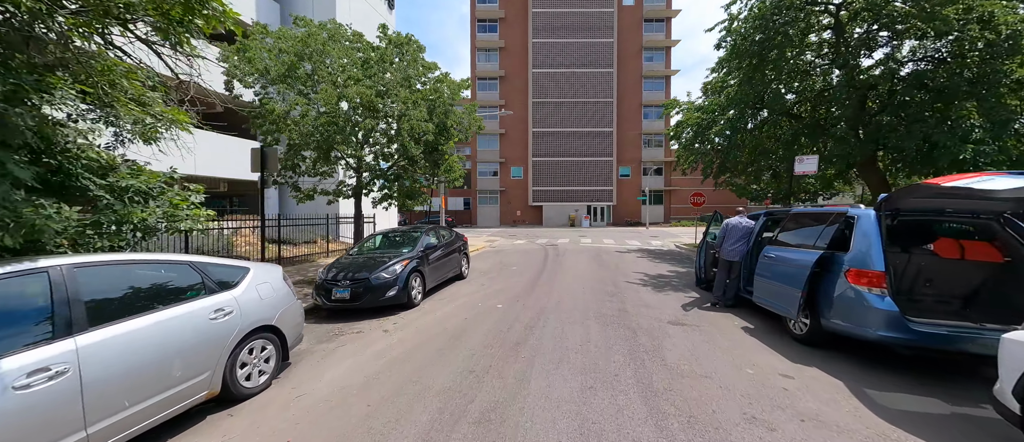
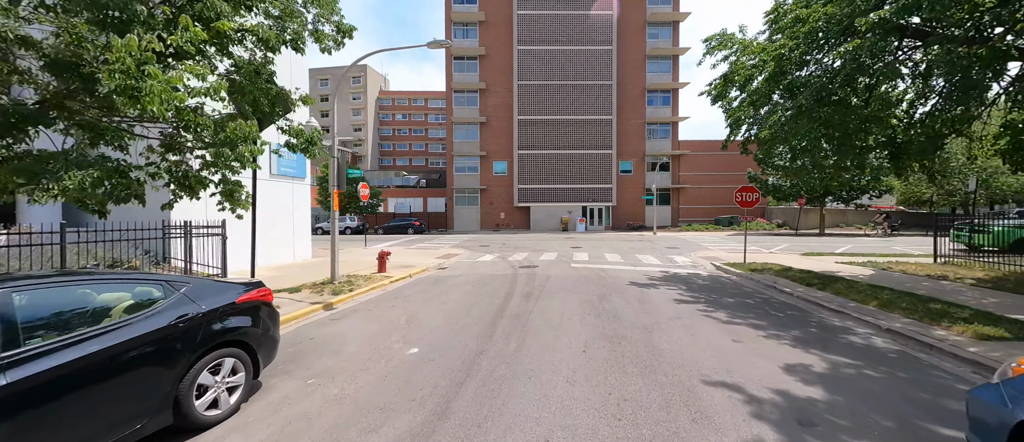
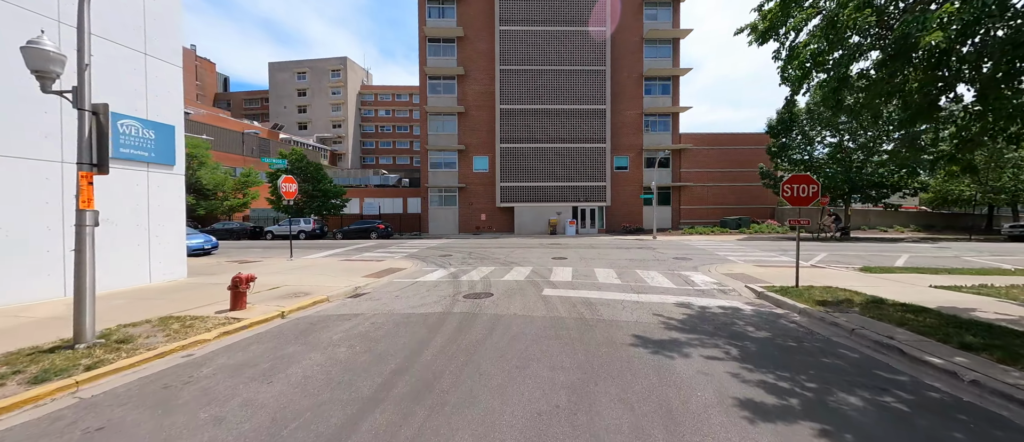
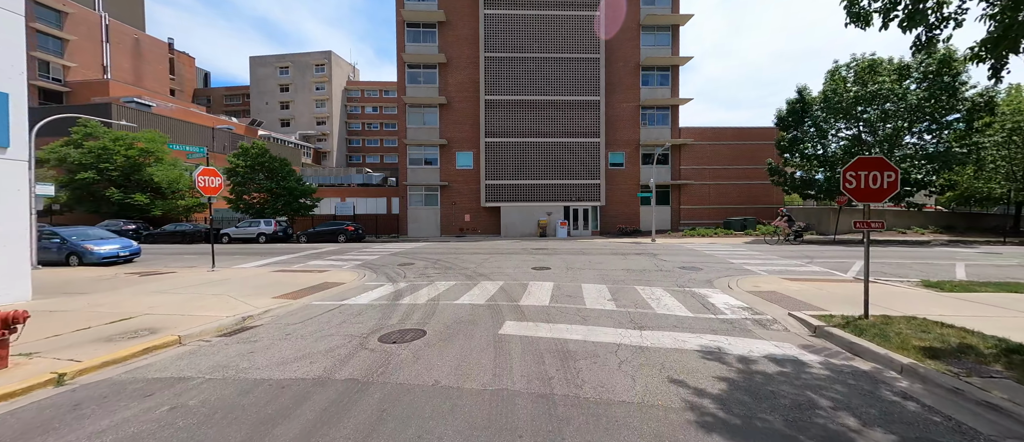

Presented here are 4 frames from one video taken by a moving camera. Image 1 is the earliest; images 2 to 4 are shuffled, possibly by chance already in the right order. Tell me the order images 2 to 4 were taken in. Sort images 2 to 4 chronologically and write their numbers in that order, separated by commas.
2, 3, 4
